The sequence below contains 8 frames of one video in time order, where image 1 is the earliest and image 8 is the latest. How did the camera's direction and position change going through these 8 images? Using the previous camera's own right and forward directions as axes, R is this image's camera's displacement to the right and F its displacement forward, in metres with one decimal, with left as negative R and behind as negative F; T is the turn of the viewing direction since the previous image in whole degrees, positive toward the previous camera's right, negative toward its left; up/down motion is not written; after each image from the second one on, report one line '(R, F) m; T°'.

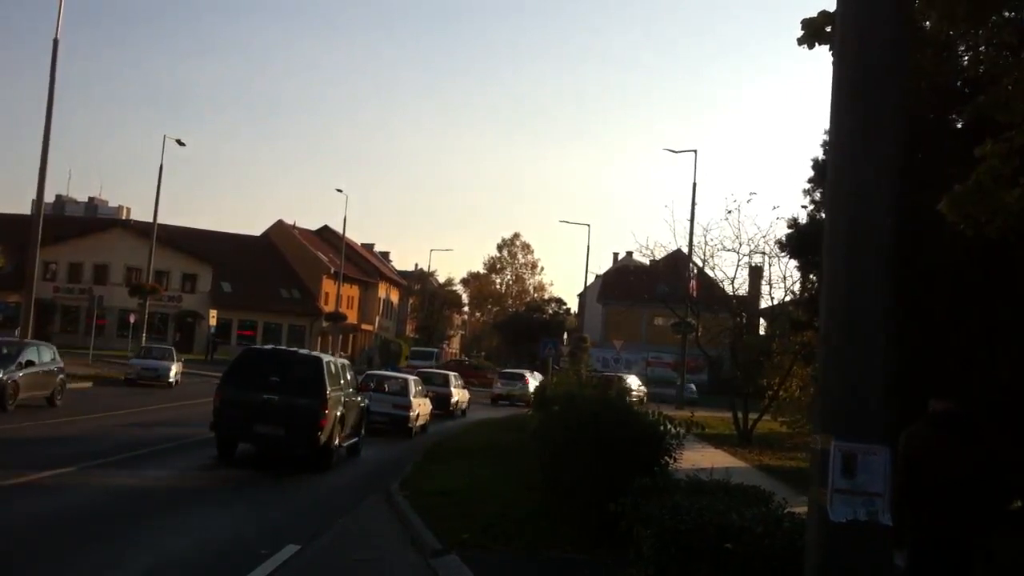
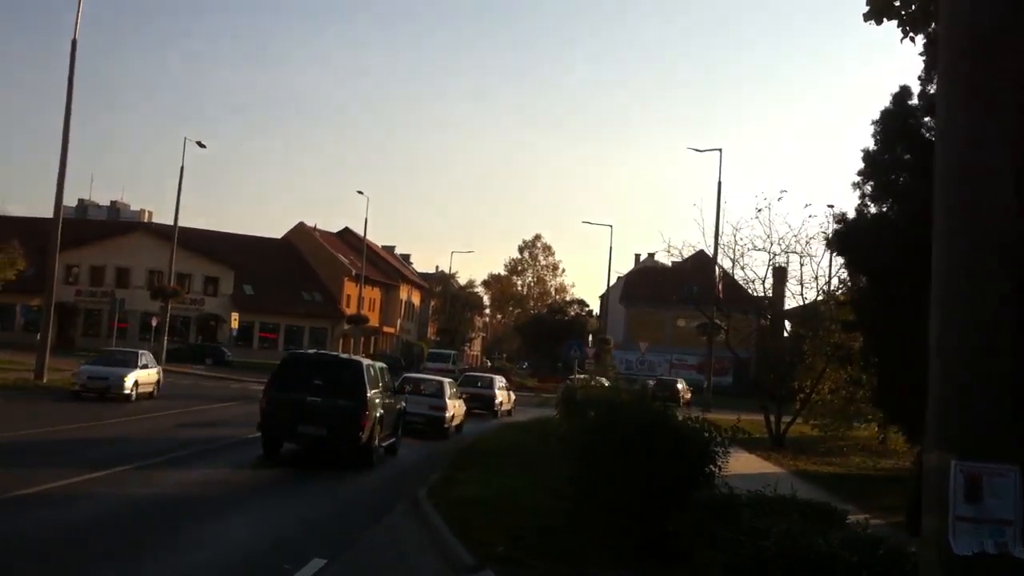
(-0.1, +0.5) m; -1°
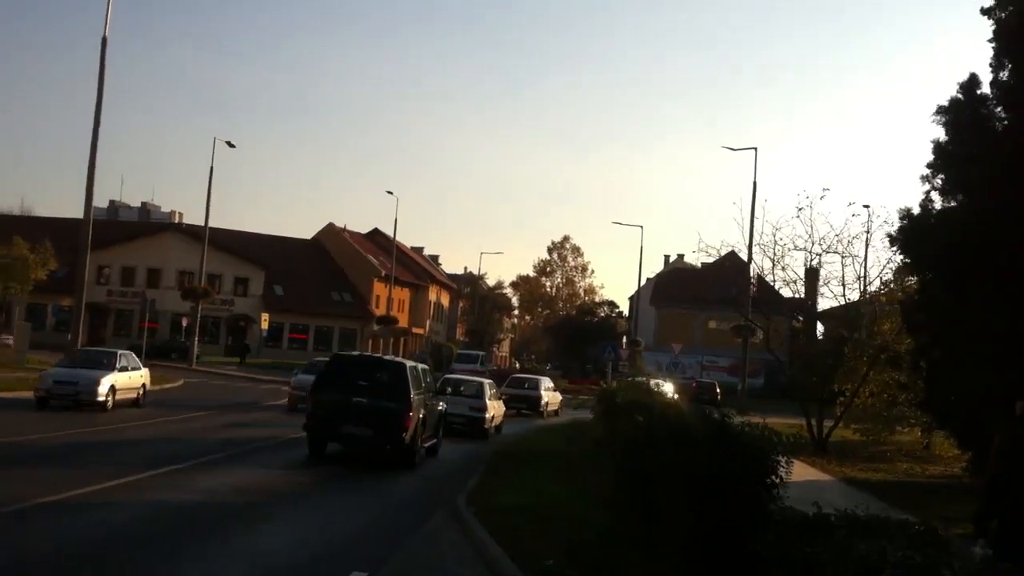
(-0.2, +0.5) m; -1°
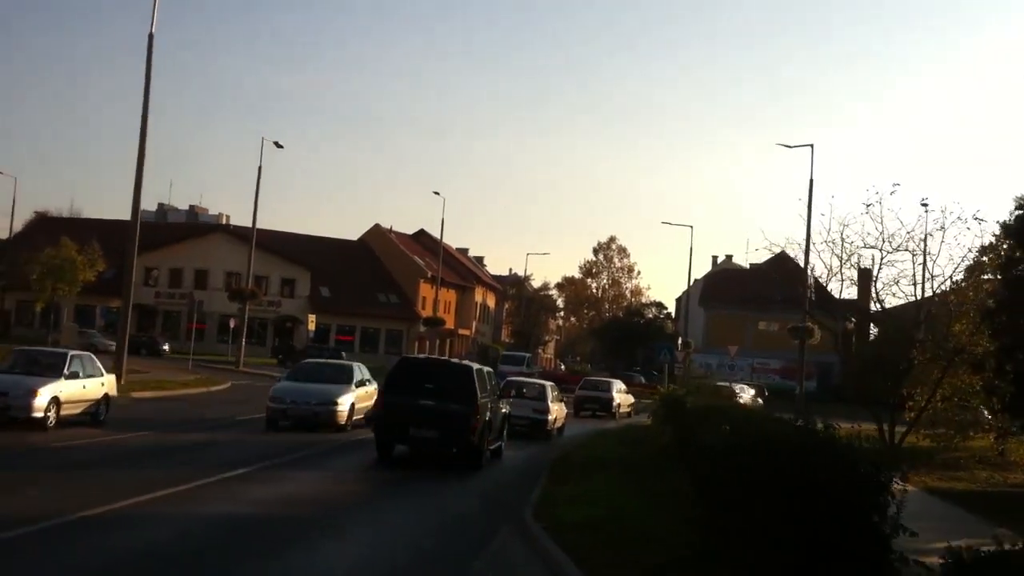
(-0.3, +0.8) m; -2°
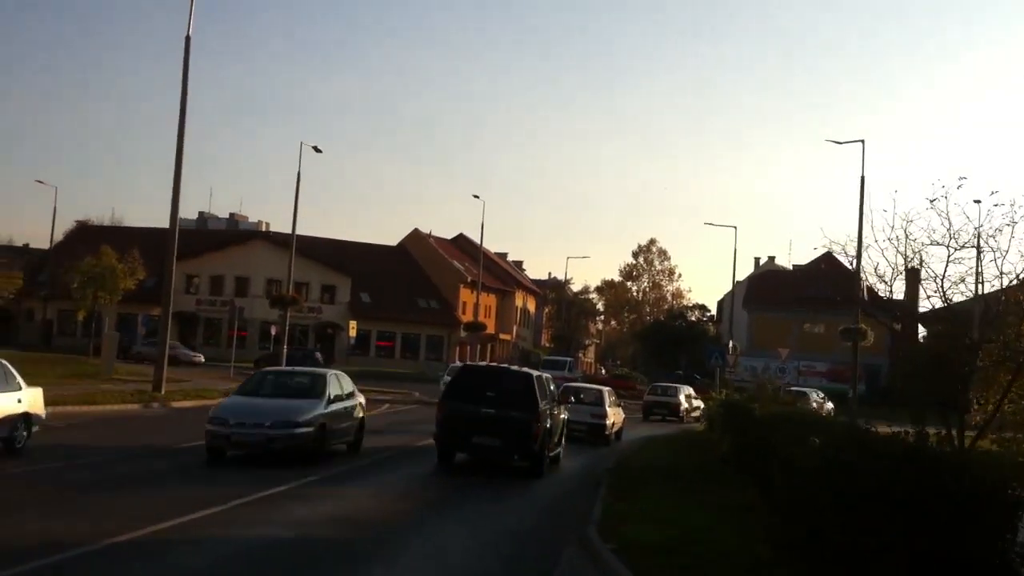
(-0.2, +0.8) m; -2°
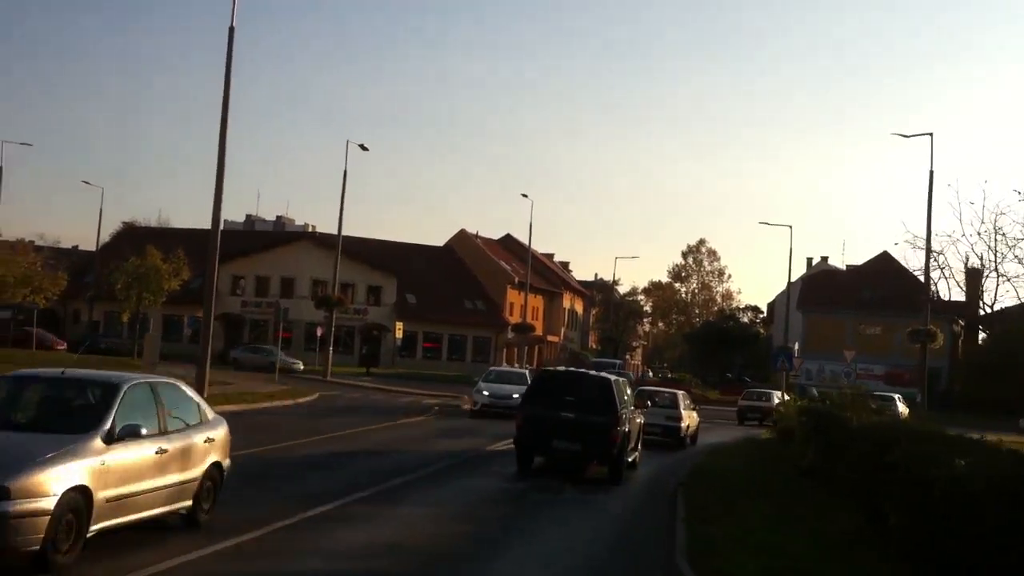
(-0.3, +1.4) m; -2°
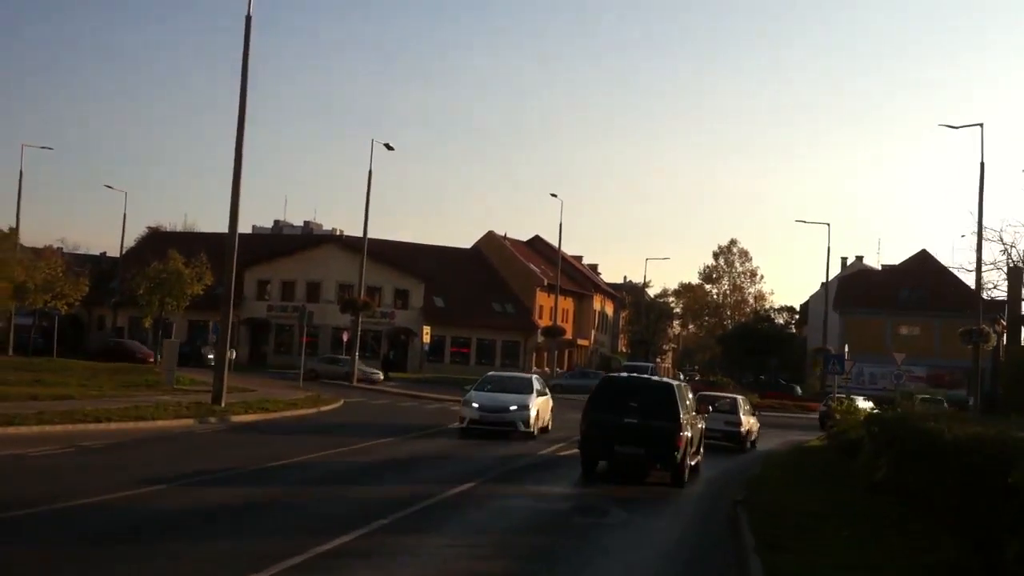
(-0.1, +1.6) m; -1°
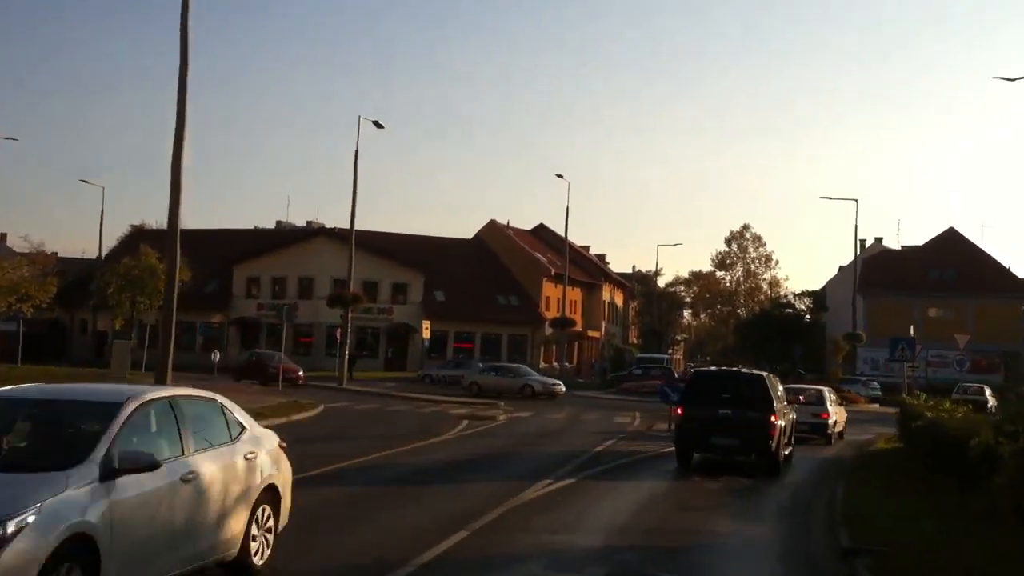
(+0.1, +4.6) m; 0°
